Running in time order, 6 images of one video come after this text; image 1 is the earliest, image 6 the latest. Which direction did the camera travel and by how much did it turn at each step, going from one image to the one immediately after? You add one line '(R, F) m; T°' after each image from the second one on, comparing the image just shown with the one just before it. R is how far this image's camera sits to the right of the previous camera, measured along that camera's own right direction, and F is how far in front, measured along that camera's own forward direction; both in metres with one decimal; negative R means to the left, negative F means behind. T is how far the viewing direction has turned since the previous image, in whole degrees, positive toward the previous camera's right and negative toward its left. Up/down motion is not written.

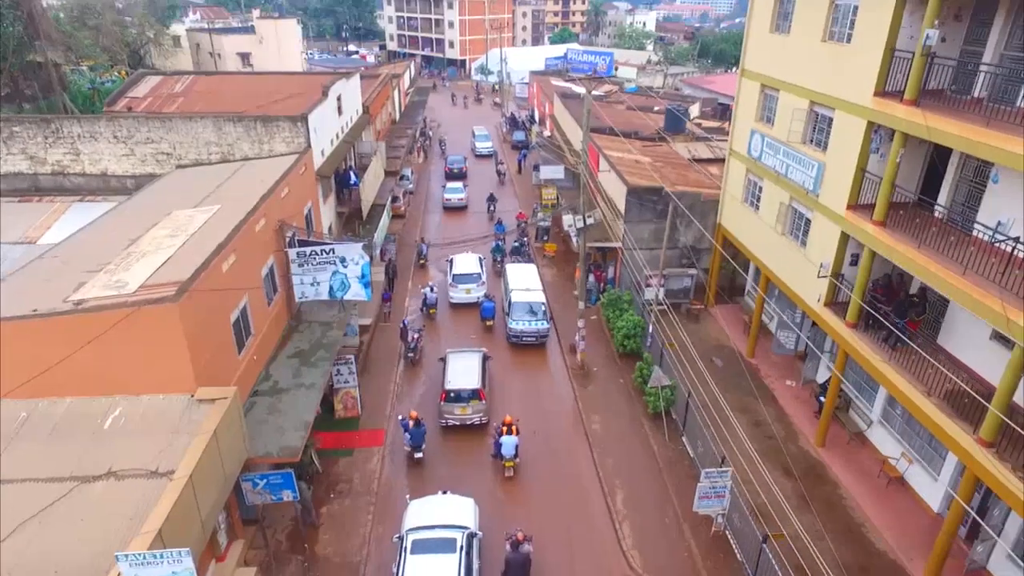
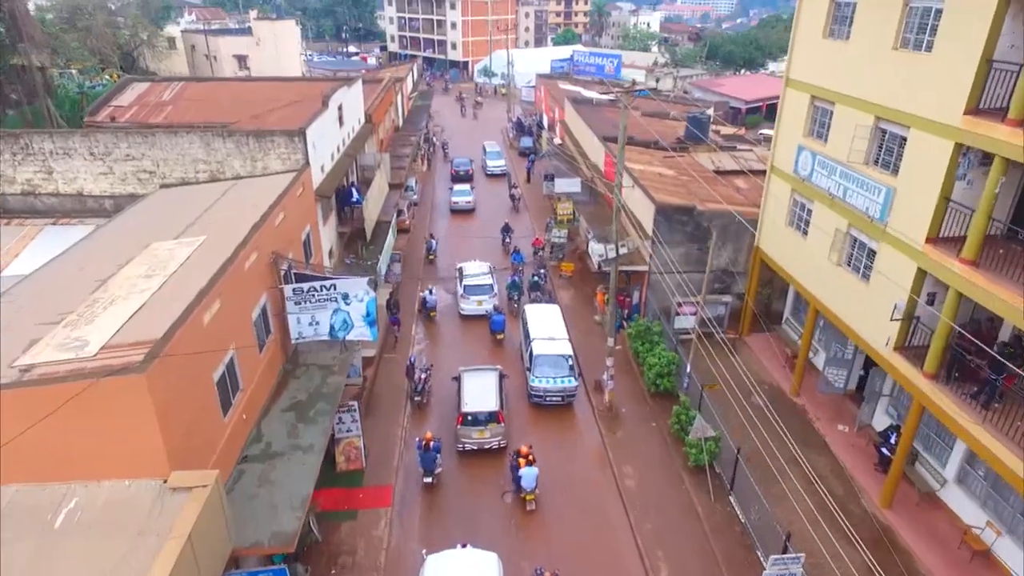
(-0.6, +1.9) m; 0°
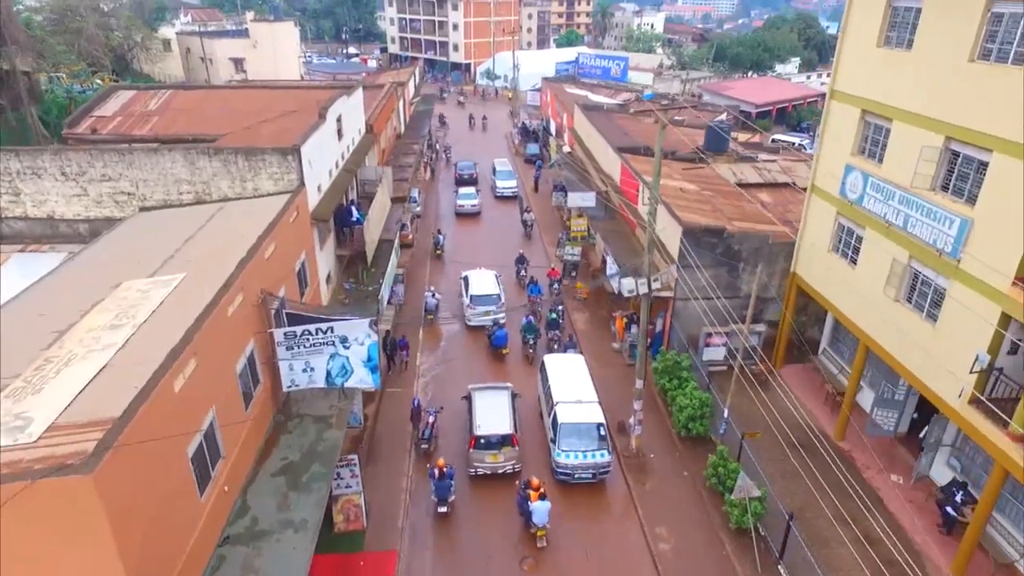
(-0.4, +1.7) m; 0°
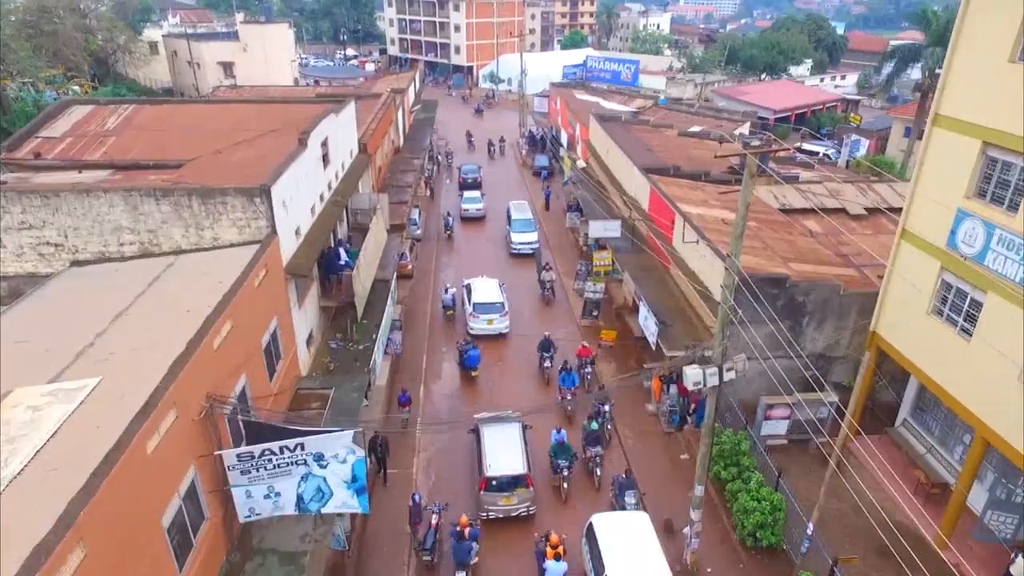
(-0.5, +3.2) m; 0°
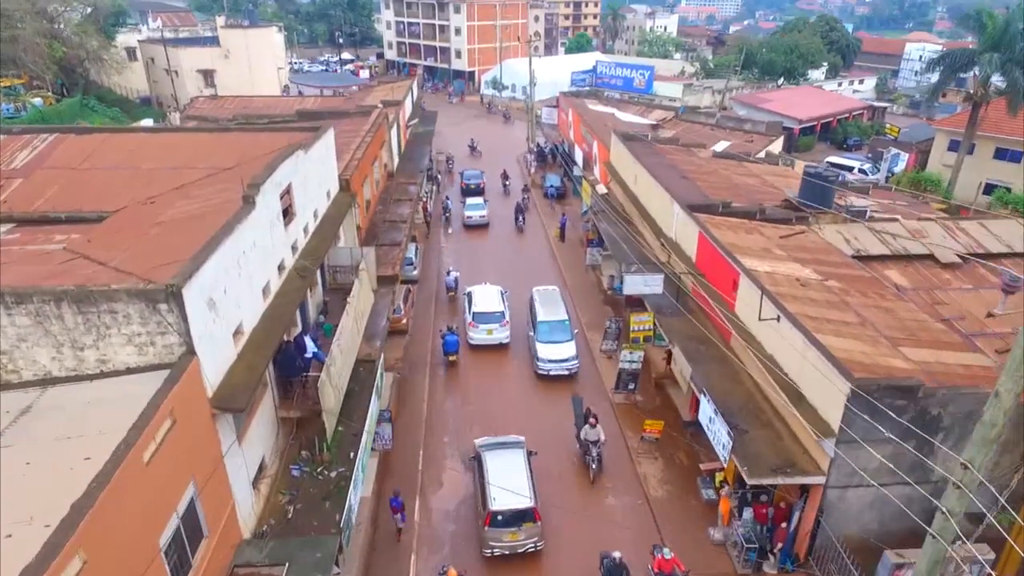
(-0.5, +4.3) m; 0°
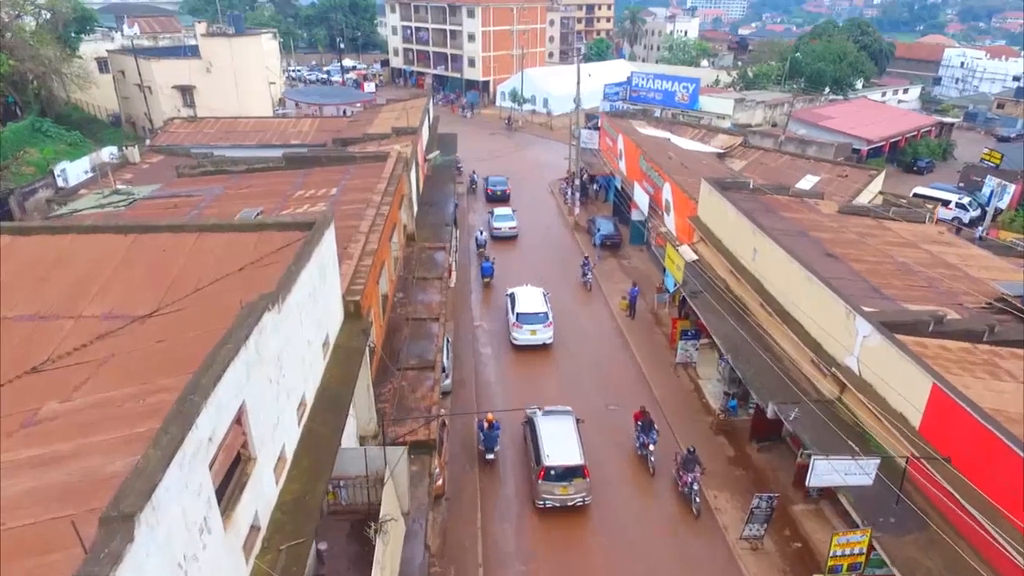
(-2.2, +7.2) m; 0°
